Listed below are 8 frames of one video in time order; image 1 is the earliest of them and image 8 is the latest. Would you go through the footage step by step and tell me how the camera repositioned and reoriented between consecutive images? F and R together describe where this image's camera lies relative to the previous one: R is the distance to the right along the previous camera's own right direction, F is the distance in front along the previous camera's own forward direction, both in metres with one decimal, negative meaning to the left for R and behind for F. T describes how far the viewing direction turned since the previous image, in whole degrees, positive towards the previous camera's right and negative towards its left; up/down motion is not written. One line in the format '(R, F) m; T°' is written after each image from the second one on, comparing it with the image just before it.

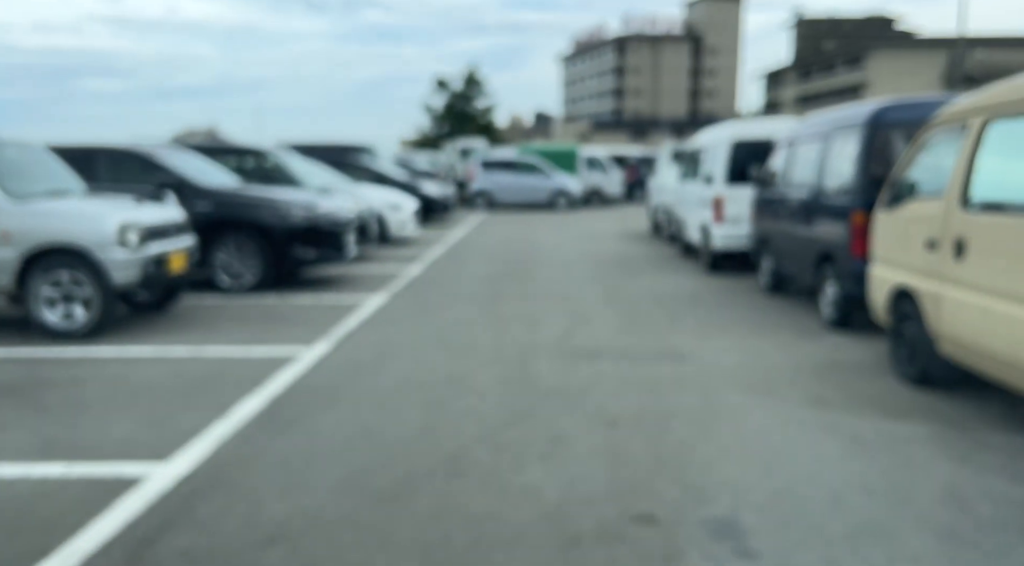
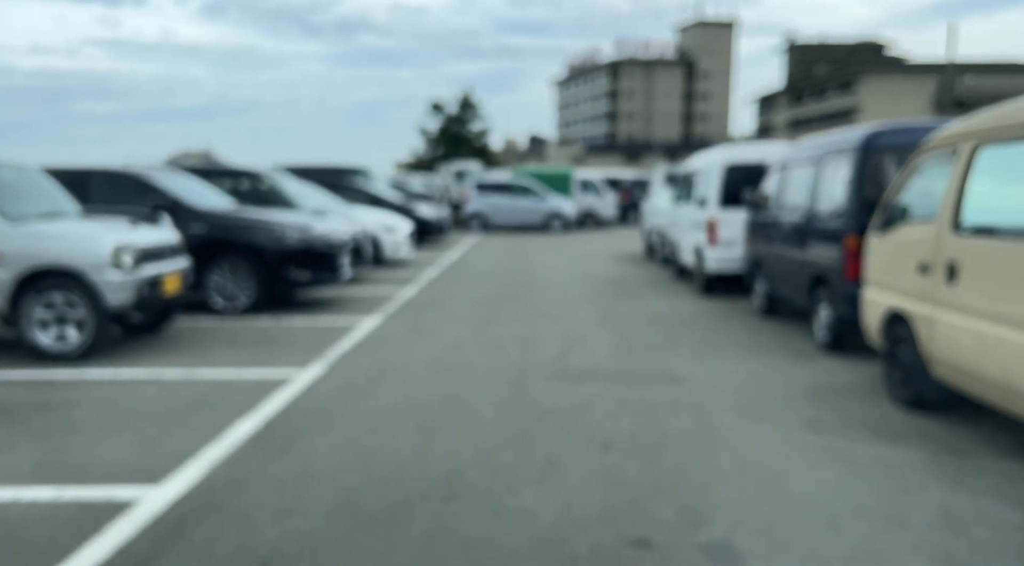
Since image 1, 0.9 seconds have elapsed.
(0.0, 0.0) m; 0°
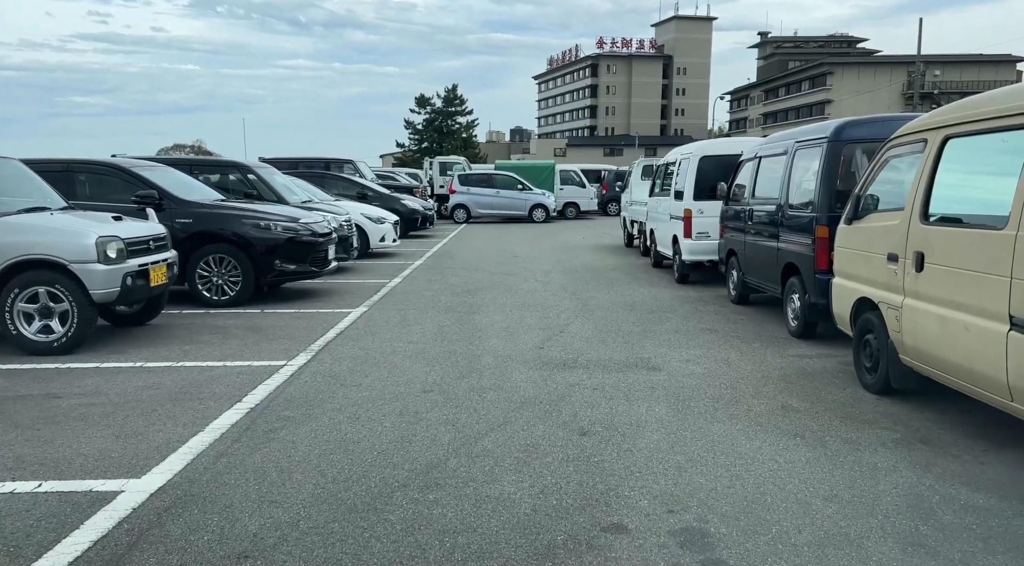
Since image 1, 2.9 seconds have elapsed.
(0.0, -0.1) m; +1°
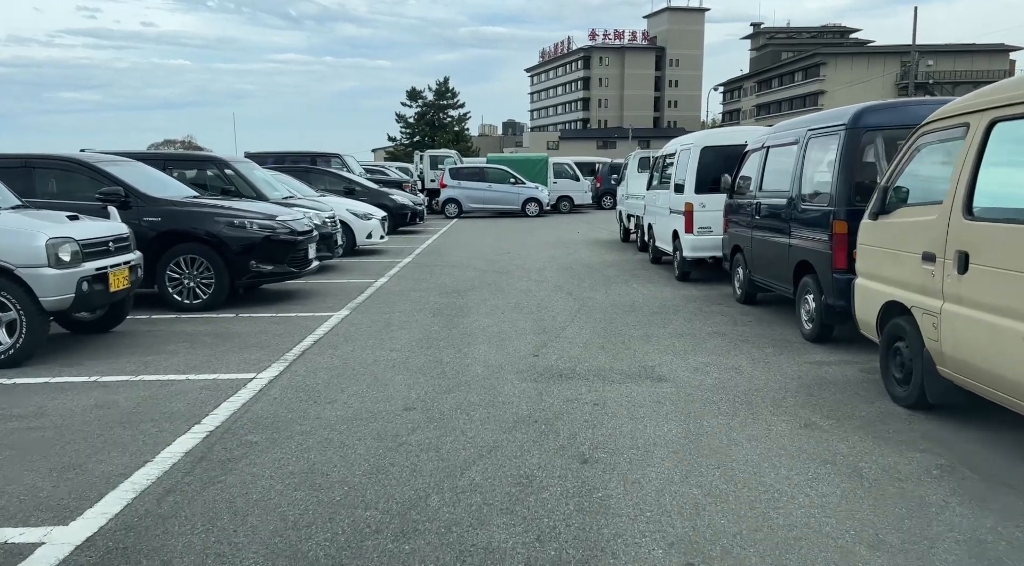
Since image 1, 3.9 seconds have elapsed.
(0.0, +0.6) m; 0°
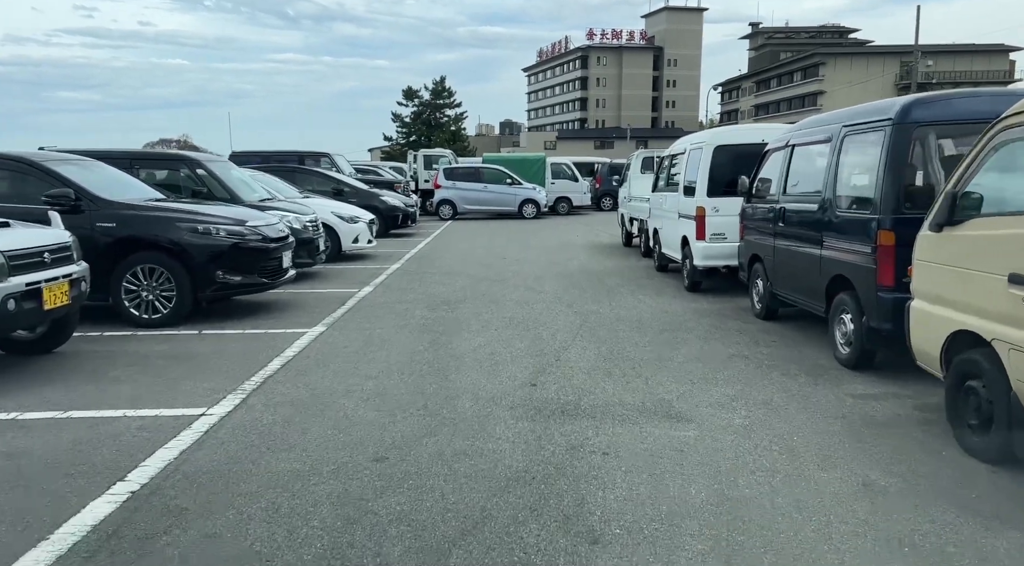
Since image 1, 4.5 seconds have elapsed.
(0.0, +0.9) m; 0°
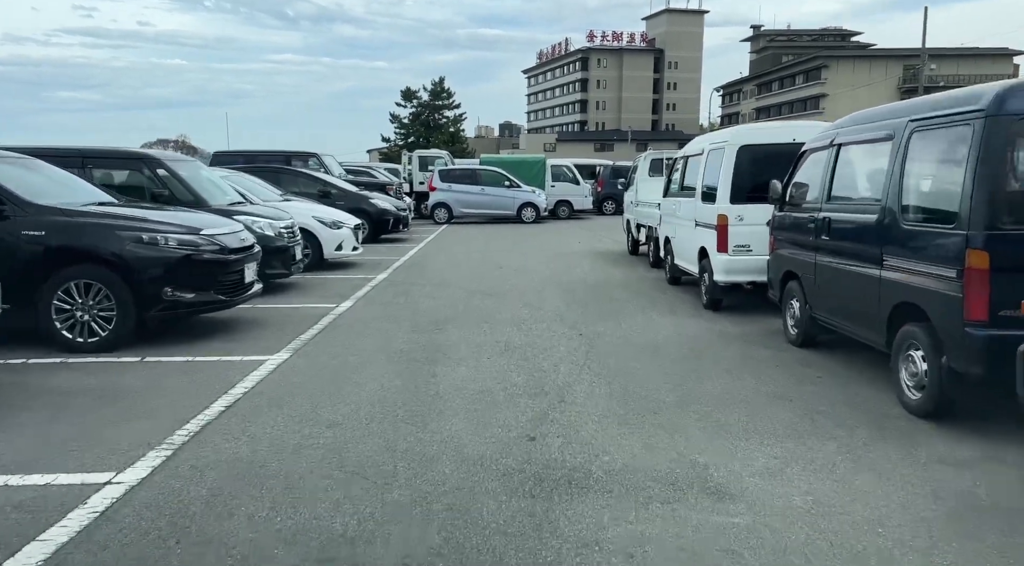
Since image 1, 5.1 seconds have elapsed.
(0.0, +1.2) m; 0°
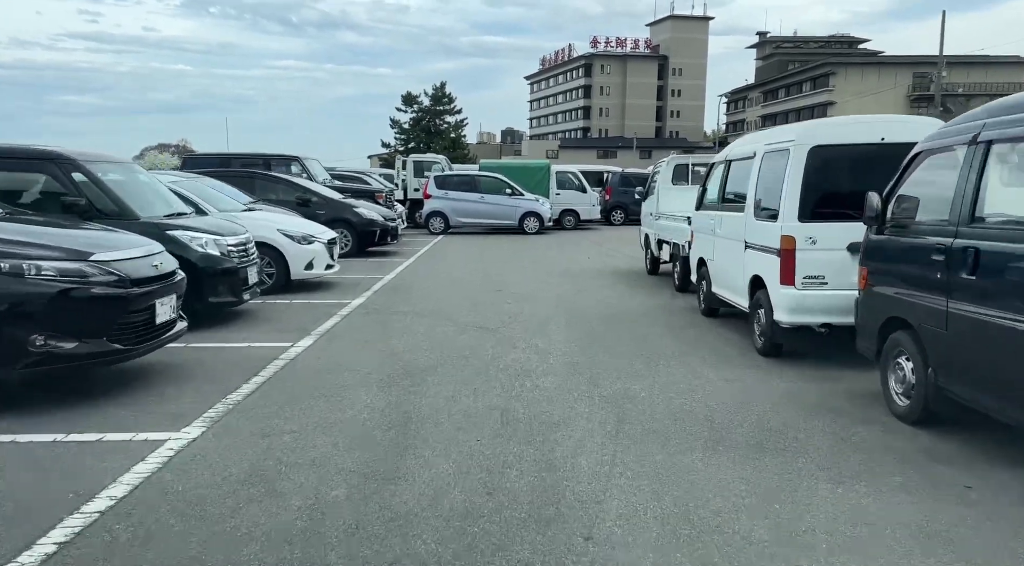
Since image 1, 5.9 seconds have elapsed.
(0.0, +2.0) m; 0°
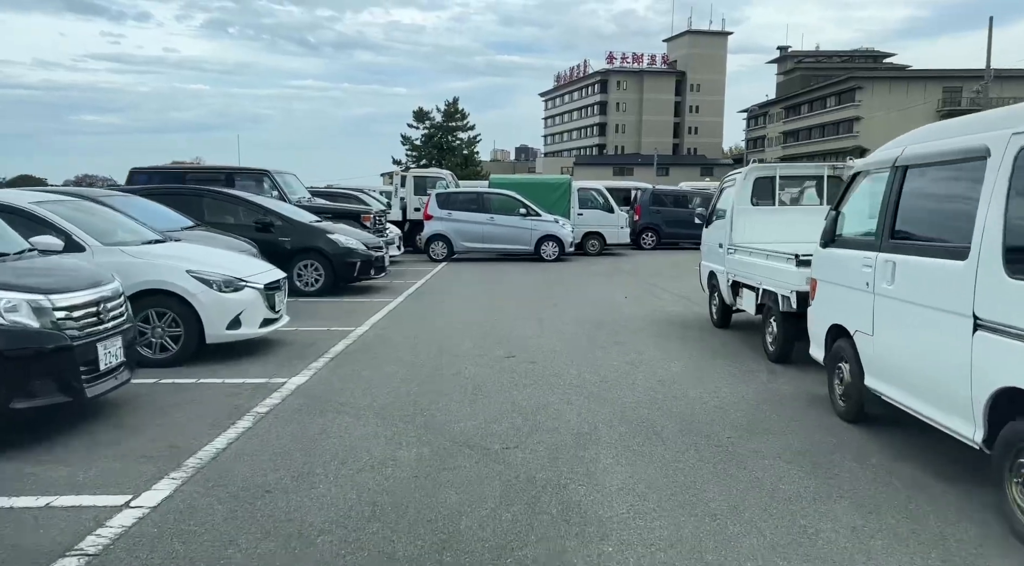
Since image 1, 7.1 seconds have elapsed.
(0.0, +3.6) m; -1°
